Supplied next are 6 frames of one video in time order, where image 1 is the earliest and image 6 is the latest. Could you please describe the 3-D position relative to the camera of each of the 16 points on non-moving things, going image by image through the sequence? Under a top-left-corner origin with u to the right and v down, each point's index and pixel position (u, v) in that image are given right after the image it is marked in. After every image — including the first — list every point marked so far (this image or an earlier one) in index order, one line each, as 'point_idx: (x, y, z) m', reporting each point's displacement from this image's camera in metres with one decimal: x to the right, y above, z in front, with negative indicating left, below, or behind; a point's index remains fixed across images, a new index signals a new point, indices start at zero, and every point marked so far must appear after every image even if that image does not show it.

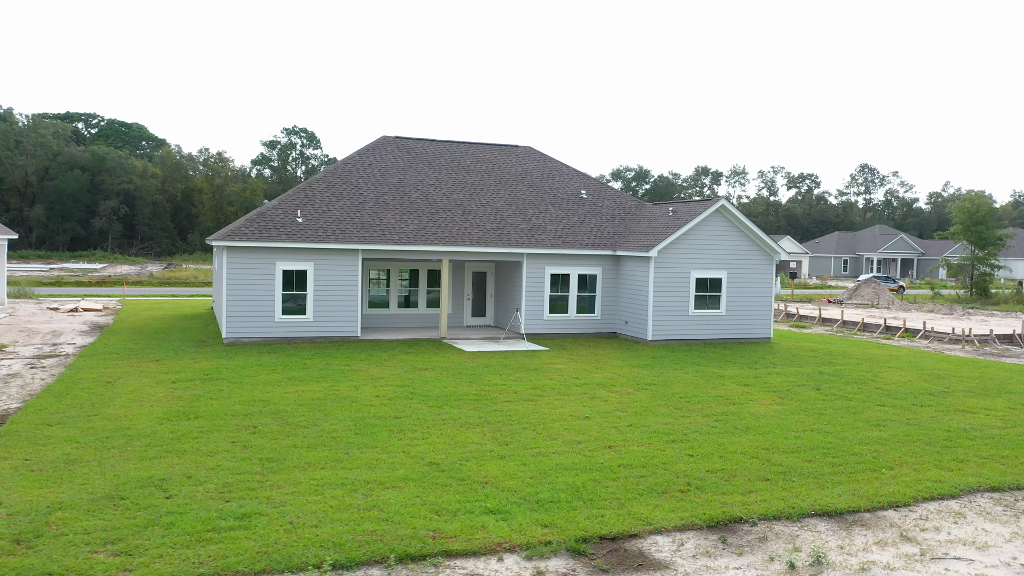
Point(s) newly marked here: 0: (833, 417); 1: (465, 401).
0: (+5.2, -2.1, +11.9) m
1: (-0.8, -1.9, +12.2) m
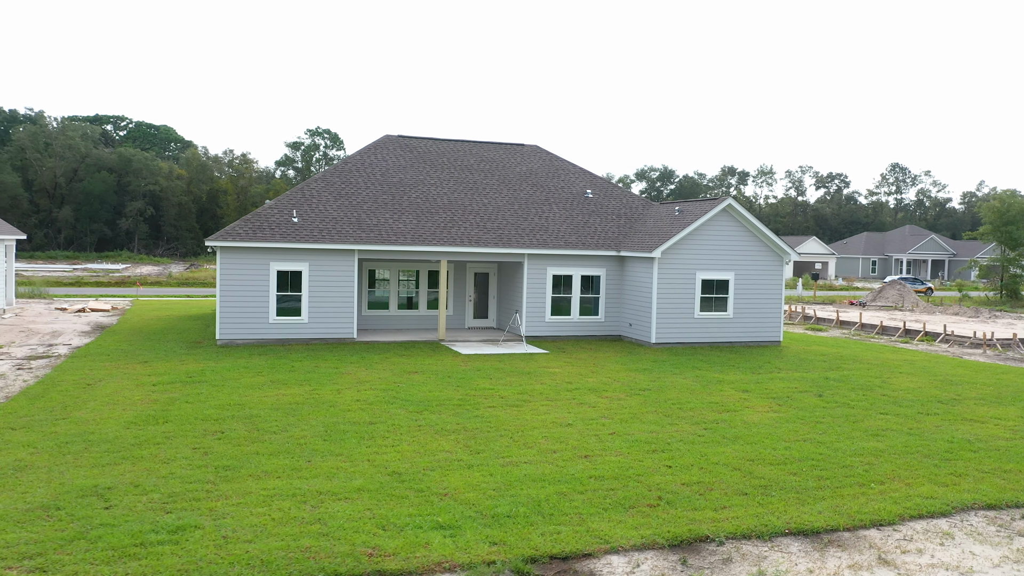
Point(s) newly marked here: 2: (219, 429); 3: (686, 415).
0: (+4.9, -2.1, +11.3) m
1: (-1.1, -1.9, +11.9) m
2: (-4.0, -1.9, +9.9) m
3: (+2.8, -2.1, +11.8) m
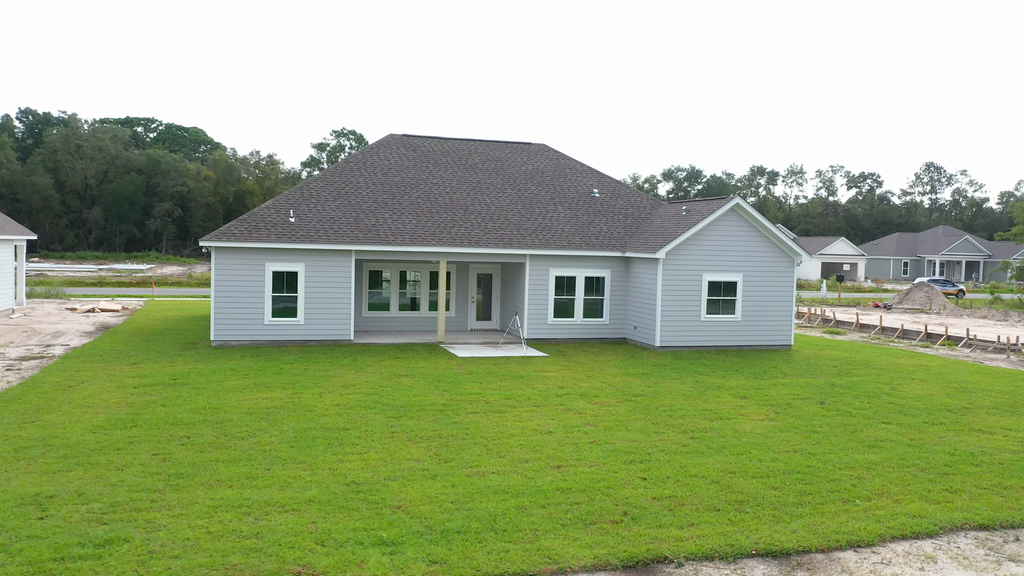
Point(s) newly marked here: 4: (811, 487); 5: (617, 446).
0: (+4.6, -2.2, +10.8) m
1: (-1.3, -2.0, +11.6) m
2: (-4.3, -1.9, +9.6) m
3: (+2.5, -2.1, +11.3) m
4: (+3.4, -2.3, +8.3) m
5: (+1.4, -2.1, +9.8) m
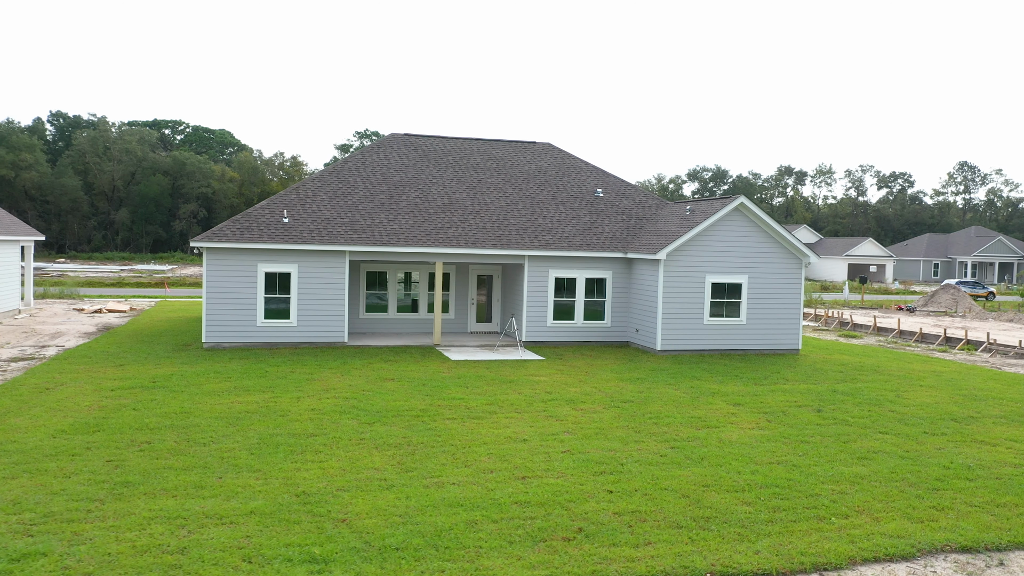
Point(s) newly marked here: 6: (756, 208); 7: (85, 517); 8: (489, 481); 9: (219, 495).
0: (+4.3, -2.2, +10.3) m
1: (-1.7, -2.0, +11.3) m
2: (-4.7, -1.9, +9.4) m
3: (+2.2, -2.1, +10.9) m
4: (+2.9, -2.3, +7.8) m
5: (+1.0, -2.2, +9.4) m
6: (+6.6, +2.2, +19.9) m
7: (-3.9, -2.1, +6.7) m
8: (-0.3, -2.2, +8.3) m
9: (-3.0, -2.1, +7.4) m
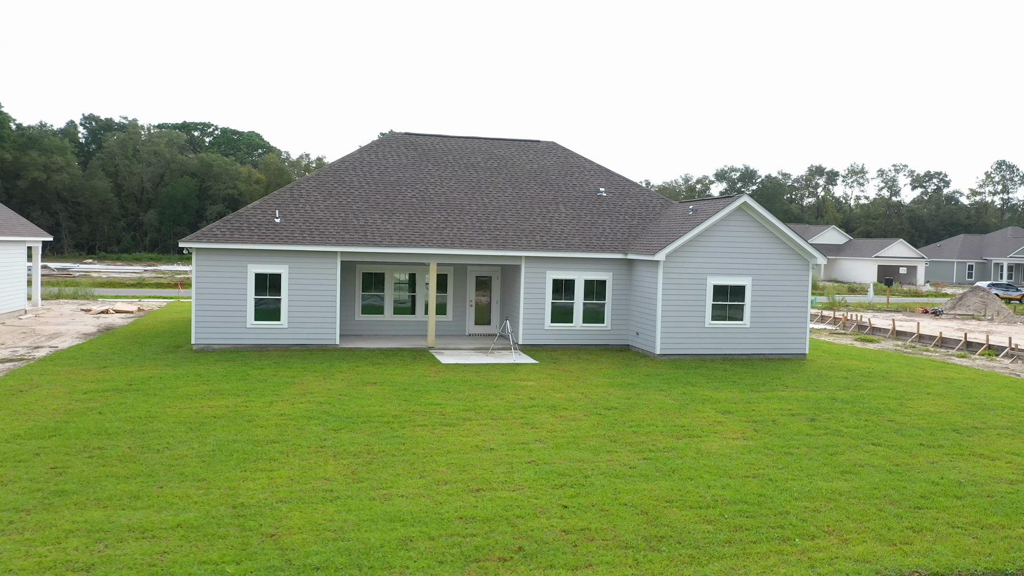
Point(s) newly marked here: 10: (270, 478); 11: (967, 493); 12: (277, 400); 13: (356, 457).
0: (+3.8, -2.3, +9.8) m
1: (-2.1, -2.0, +10.9) m
2: (-5.2, -2.0, +9.2) m
3: (+1.8, -2.2, +10.4) m
4: (+2.4, -2.3, +7.3) m
5: (+0.5, -2.2, +9.0) m
6: (+6.5, +2.1, +19.3) m
7: (-4.4, -2.1, +6.4) m
8: (-0.8, -2.2, +7.9) m
9: (-3.5, -2.1, +7.1) m
10: (-2.7, -2.1, +8.2) m
11: (+5.3, -2.4, +8.6) m
12: (-3.9, -1.9, +12.3) m
13: (-1.9, -2.1, +9.2) m
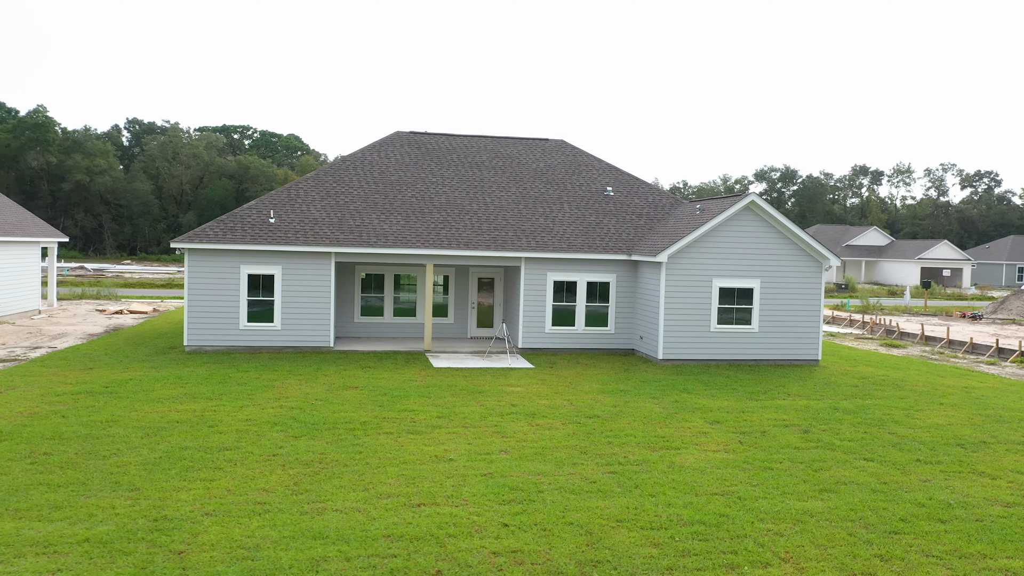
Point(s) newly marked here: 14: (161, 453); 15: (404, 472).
0: (+3.3, -2.3, +9.1) m
1: (-2.5, -2.1, +10.6) m
2: (-5.7, -2.0, +9.0) m
3: (+1.3, -2.2, +9.9) m
4: (+1.8, -2.4, +6.8) m
5: (0.0, -2.2, +8.5) m
6: (+6.5, +2.0, +18.5) m
7: (-5.1, -2.1, +6.2) m
8: (-1.4, -2.3, +7.5) m
9: (-4.1, -2.1, +6.9) m
10: (-3.3, -2.2, +7.9) m
11: (+4.8, -2.4, +7.9) m
12: (-4.3, -1.9, +12.0) m
13: (-2.5, -2.2, +8.8) m
14: (-4.3, -2.1, +9.1) m
15: (-1.3, -2.2, +8.8) m
